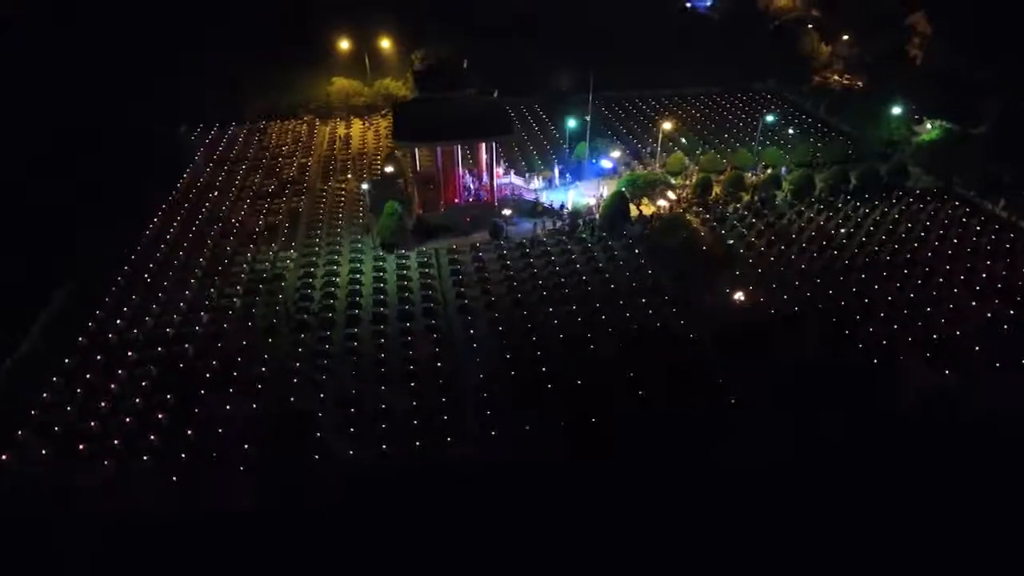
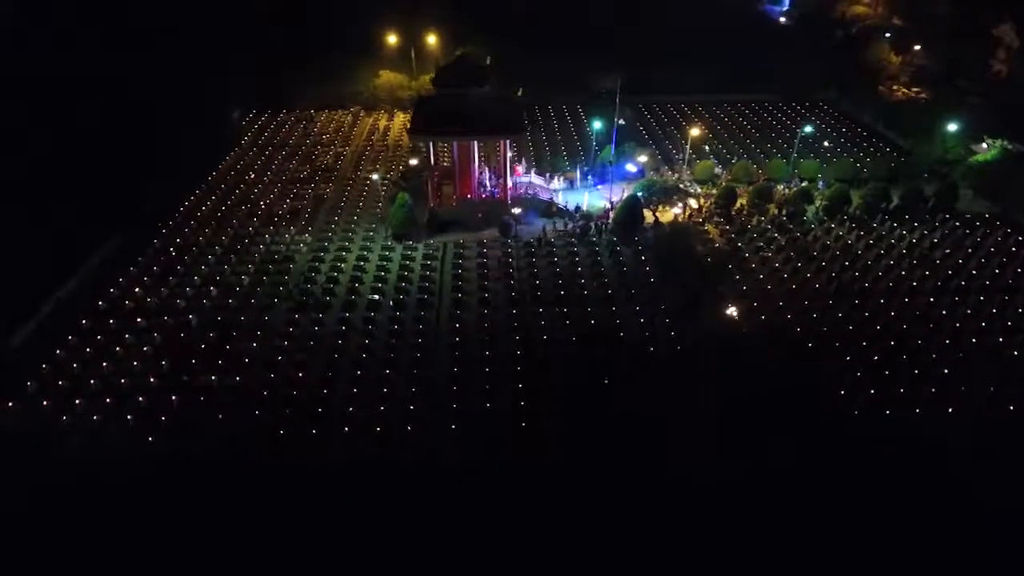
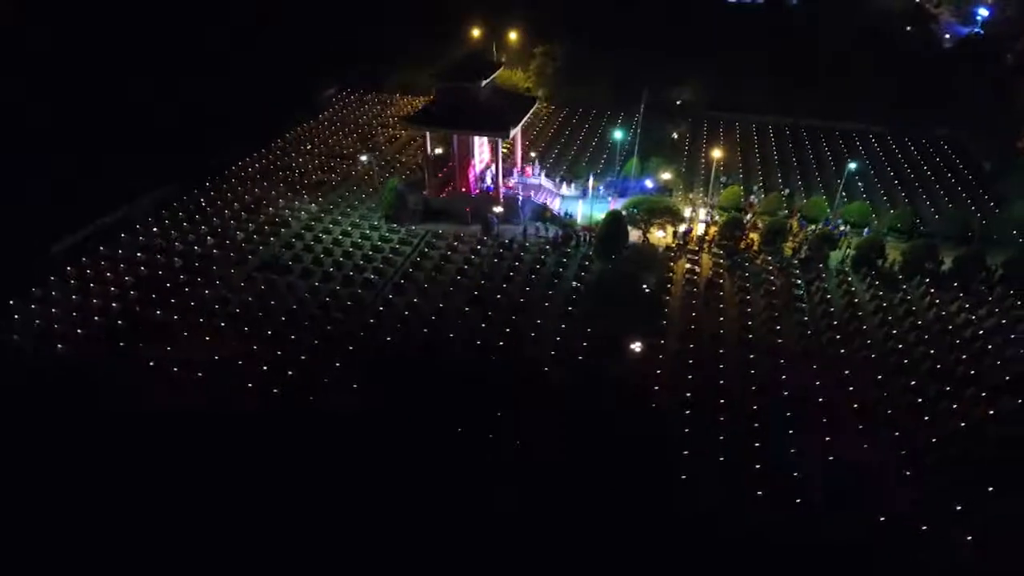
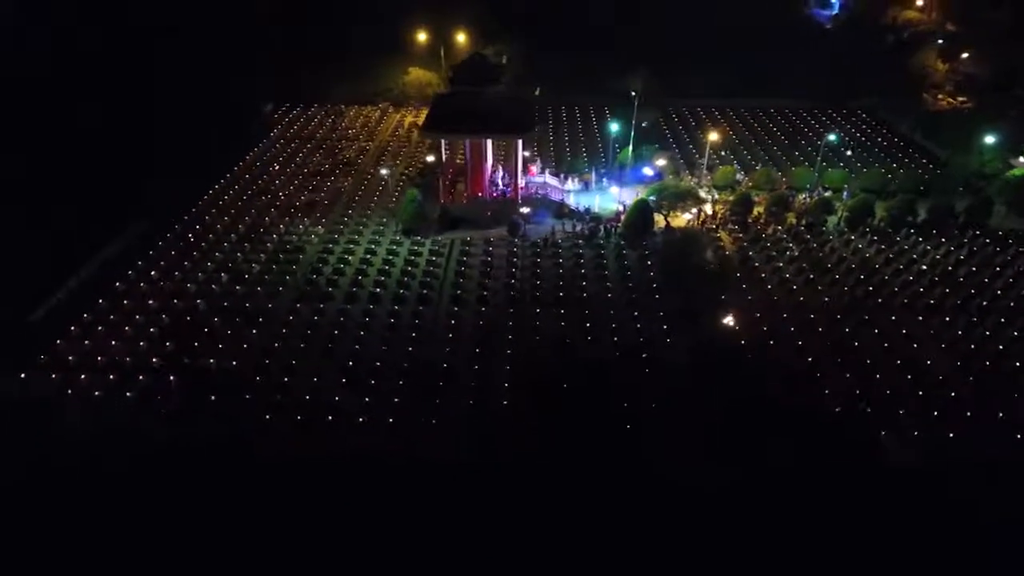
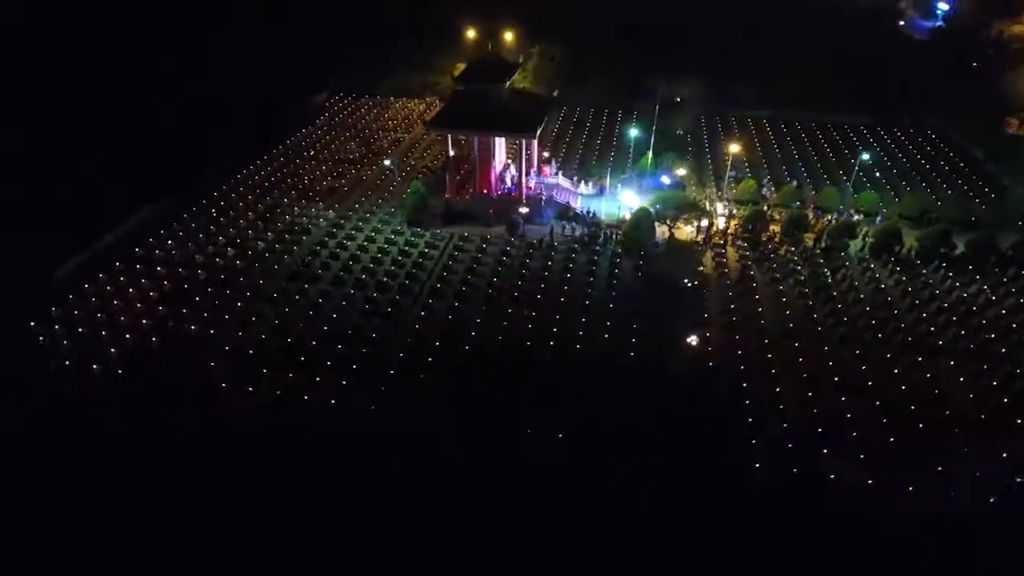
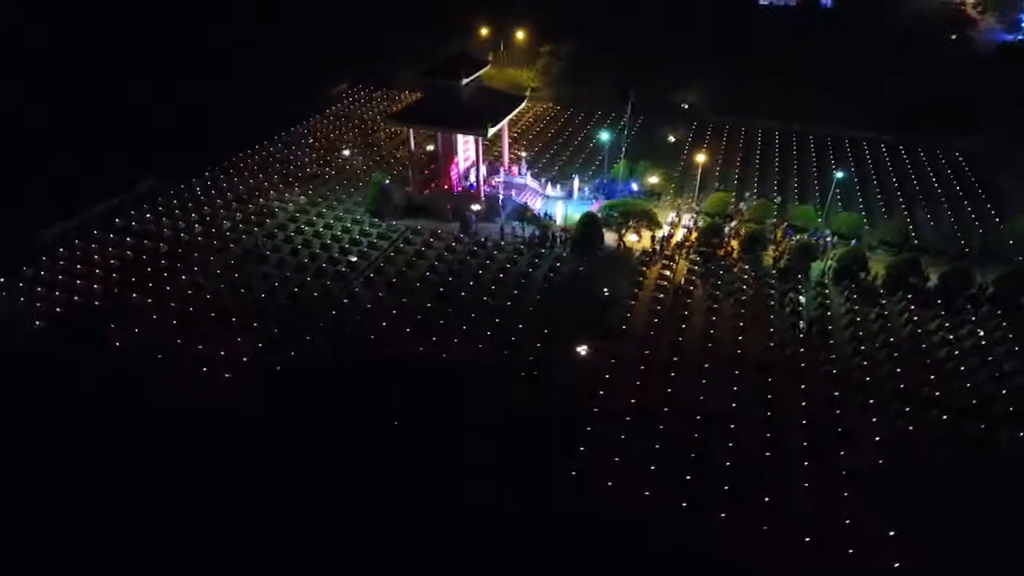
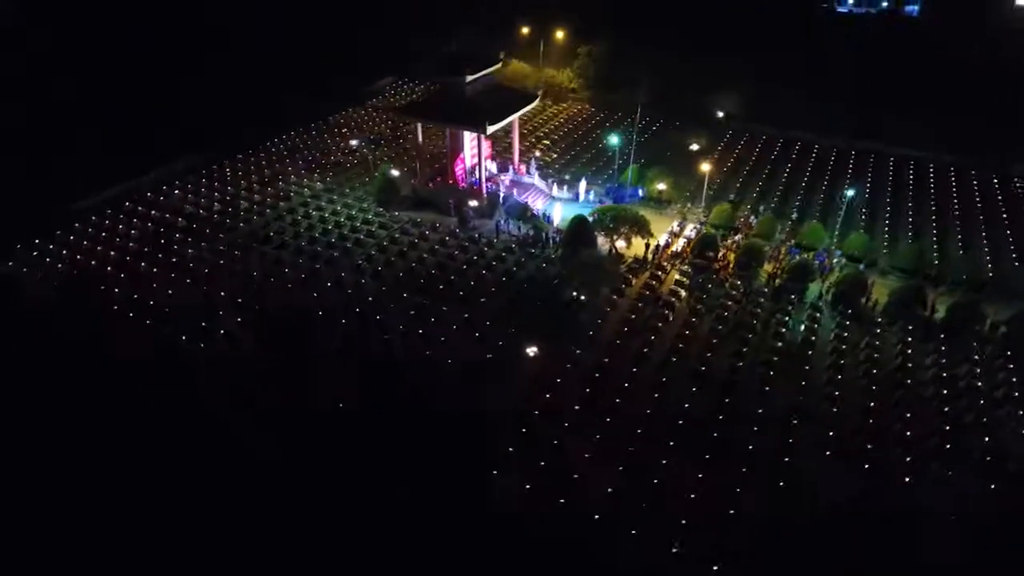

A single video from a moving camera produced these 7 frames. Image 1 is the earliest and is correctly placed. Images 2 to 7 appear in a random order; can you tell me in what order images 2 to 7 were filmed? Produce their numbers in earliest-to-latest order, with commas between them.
2, 4, 5, 3, 6, 7
